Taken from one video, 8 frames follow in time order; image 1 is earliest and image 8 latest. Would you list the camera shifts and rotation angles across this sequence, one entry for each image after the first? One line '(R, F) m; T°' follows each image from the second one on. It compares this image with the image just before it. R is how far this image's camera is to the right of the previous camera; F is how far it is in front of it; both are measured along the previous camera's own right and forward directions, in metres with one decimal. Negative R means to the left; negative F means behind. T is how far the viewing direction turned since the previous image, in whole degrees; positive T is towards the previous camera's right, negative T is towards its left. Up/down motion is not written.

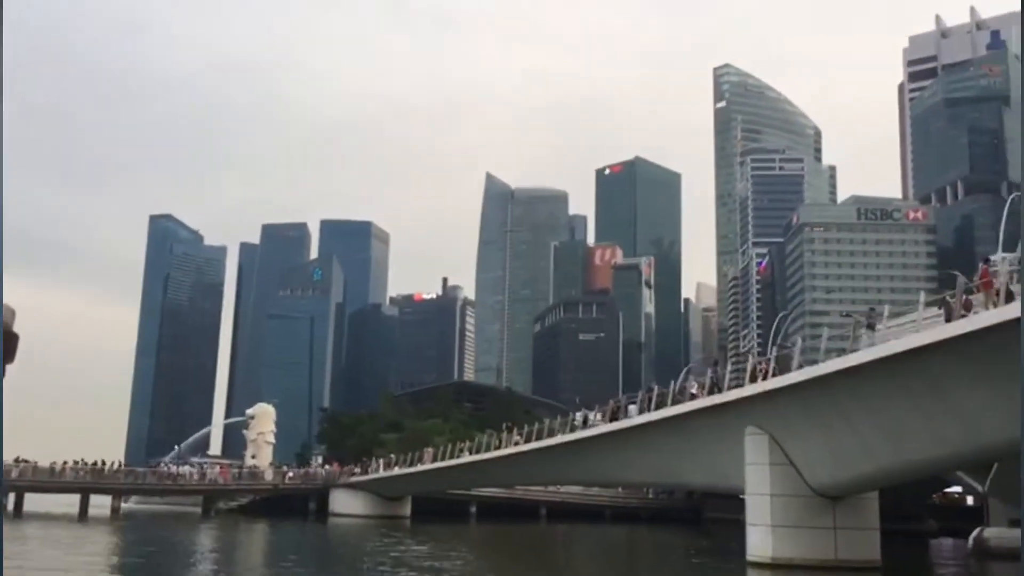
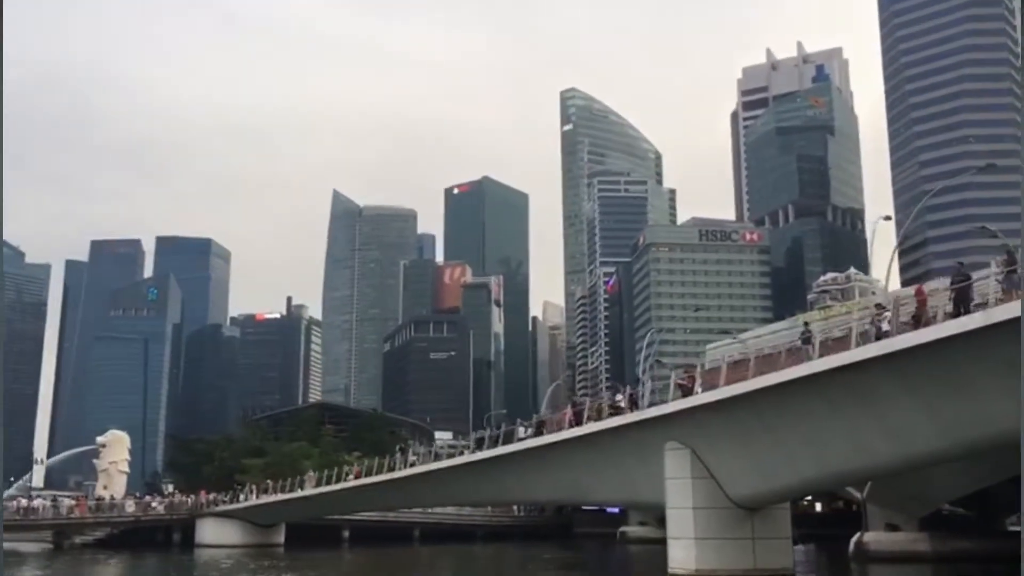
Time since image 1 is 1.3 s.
(-1.4, +0.3) m; +9°
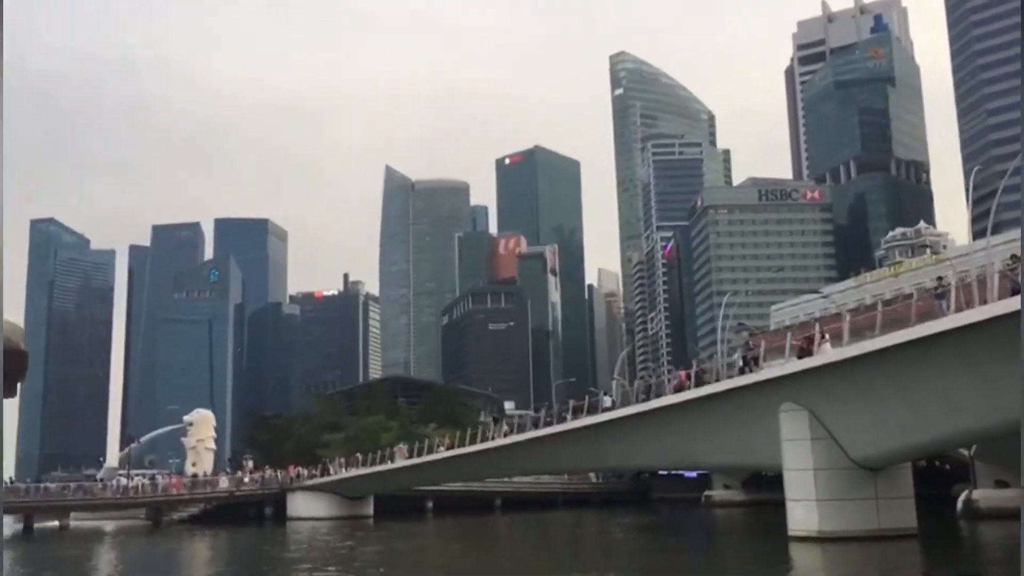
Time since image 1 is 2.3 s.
(-1.0, +0.1) m; -3°
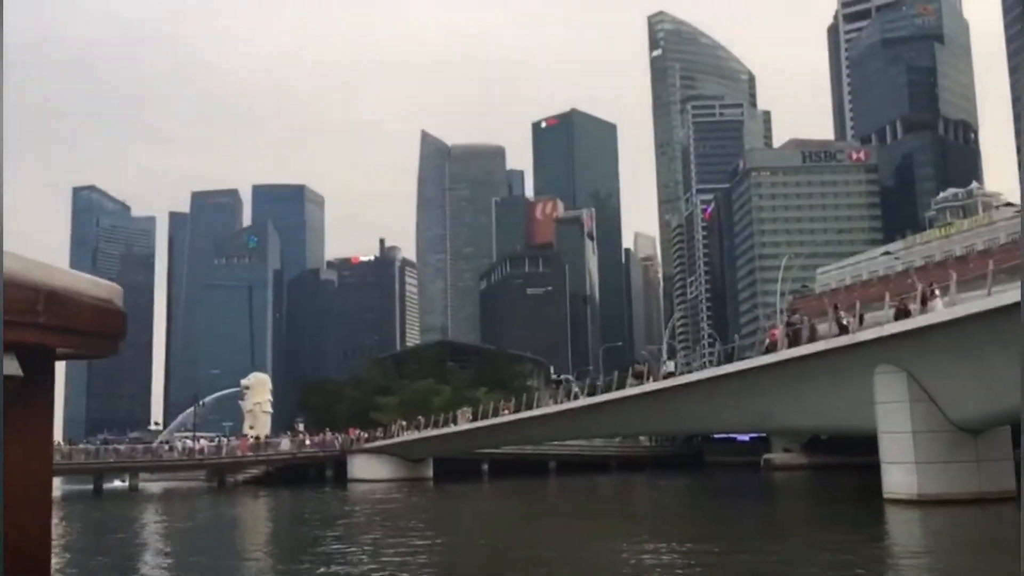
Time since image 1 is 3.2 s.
(-0.9, +0.2) m; -2°
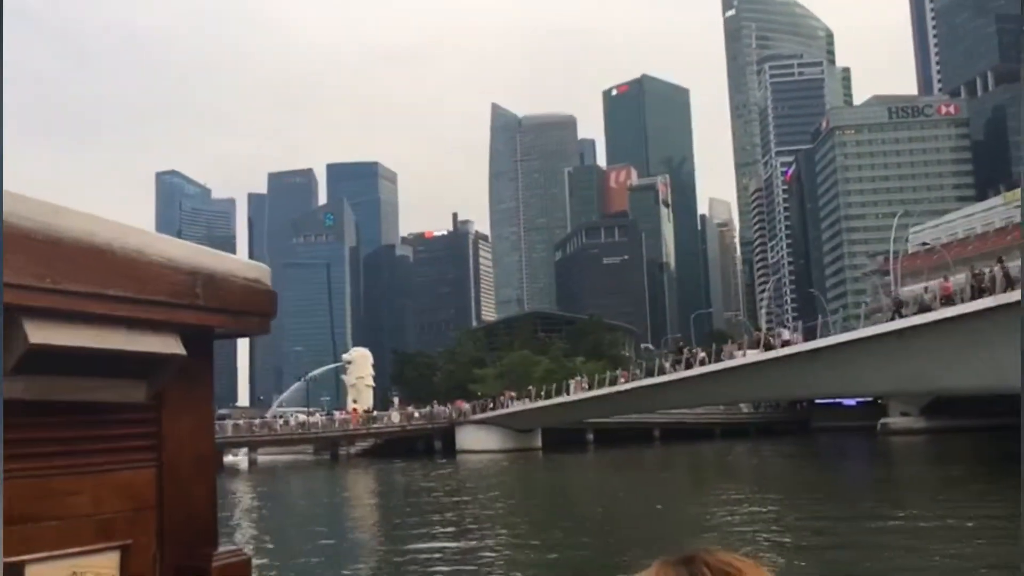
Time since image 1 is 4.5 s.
(-1.3, +0.3) m; -4°
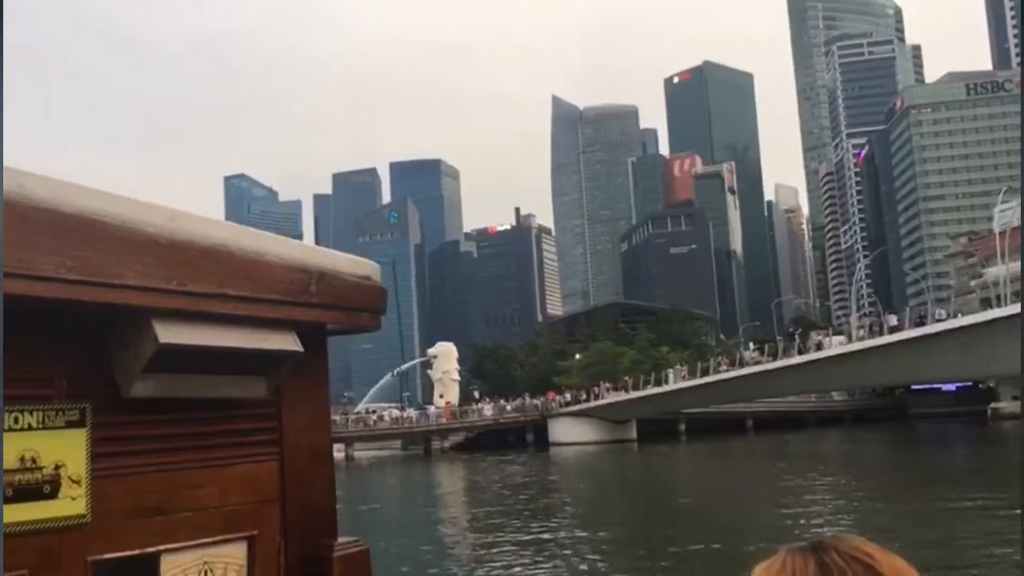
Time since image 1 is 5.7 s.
(-1.1, +0.5) m; -4°
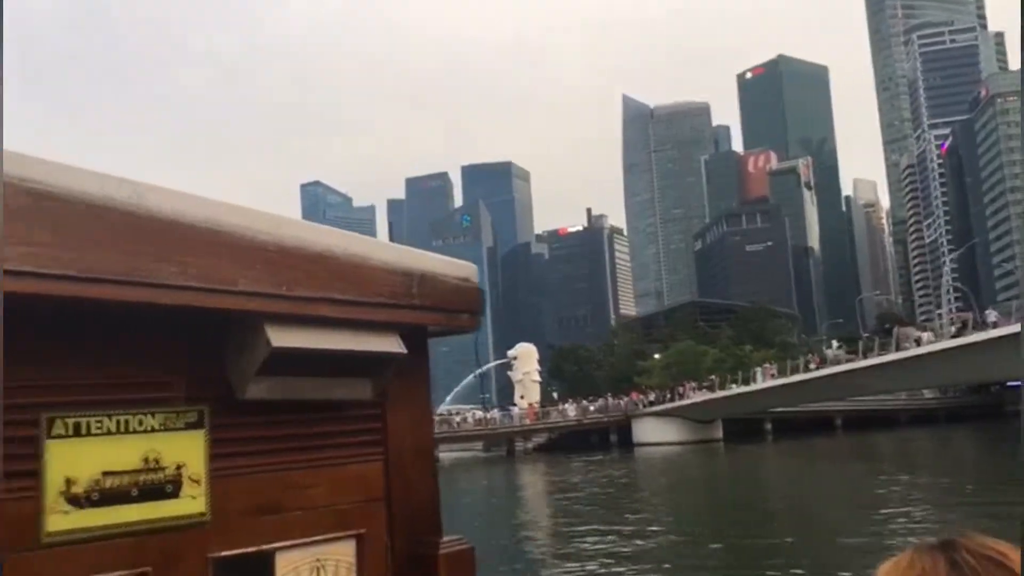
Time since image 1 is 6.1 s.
(-0.4, -0.1) m; -4°
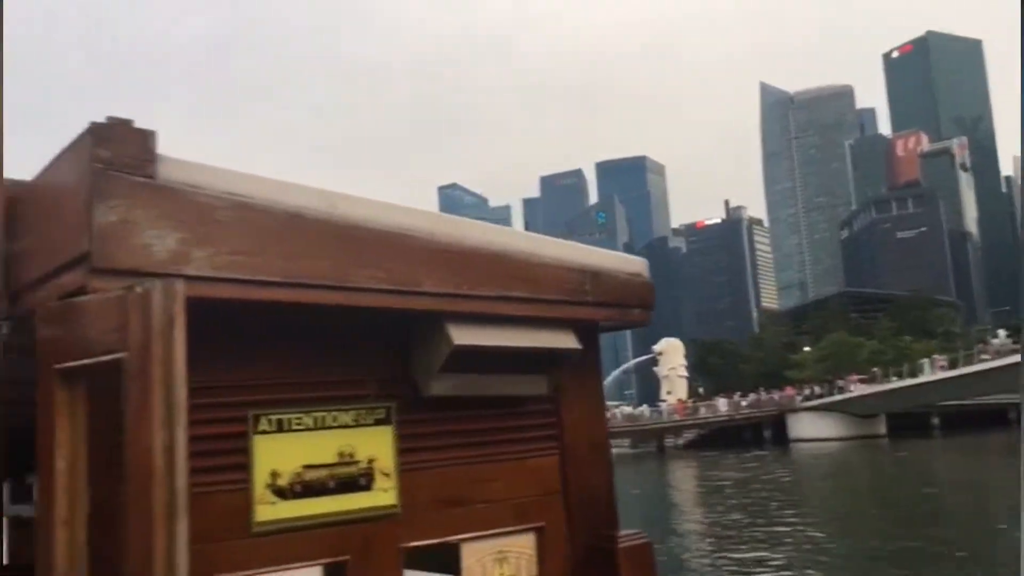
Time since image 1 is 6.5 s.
(-0.4, -0.2) m; -8°
